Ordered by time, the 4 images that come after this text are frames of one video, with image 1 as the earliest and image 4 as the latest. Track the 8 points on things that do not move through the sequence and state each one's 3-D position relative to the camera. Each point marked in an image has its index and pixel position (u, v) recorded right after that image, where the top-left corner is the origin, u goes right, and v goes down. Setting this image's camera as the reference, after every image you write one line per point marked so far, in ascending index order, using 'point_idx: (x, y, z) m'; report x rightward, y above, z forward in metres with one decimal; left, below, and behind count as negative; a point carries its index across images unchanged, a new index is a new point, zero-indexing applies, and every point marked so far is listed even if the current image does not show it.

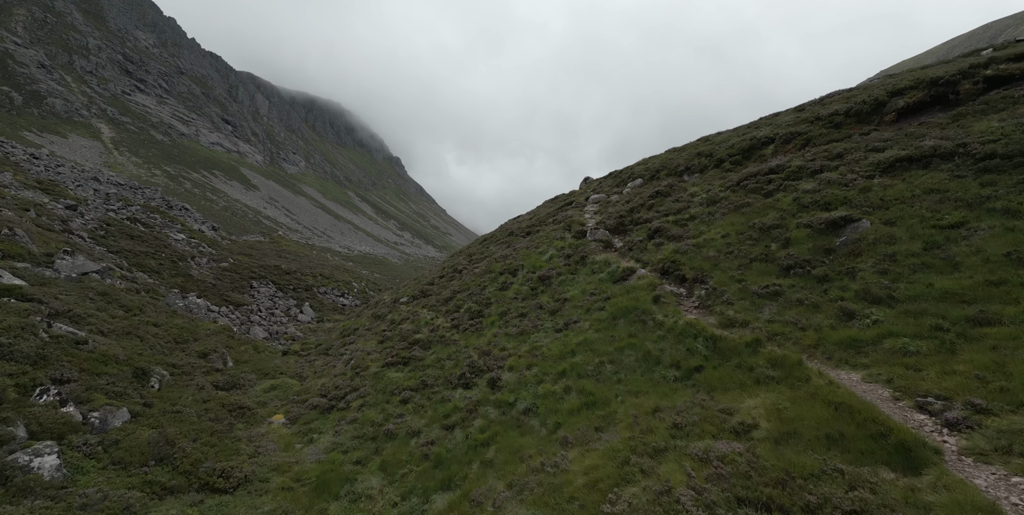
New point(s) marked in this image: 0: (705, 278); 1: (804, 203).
0: (+7.7, -0.8, +19.7) m
1: (+11.7, +2.2, +19.8) m
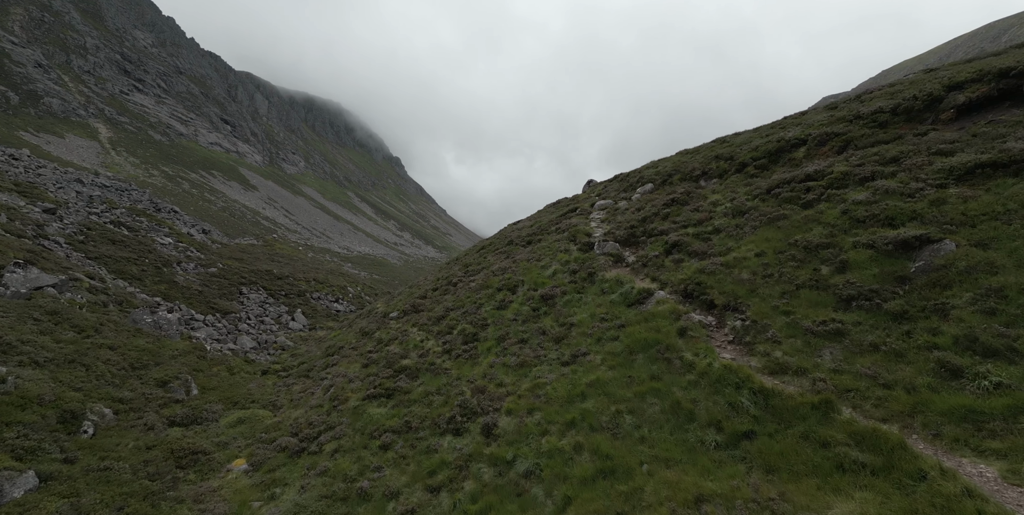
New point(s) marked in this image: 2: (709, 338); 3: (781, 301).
0: (+7.7, -1.6, +16.5) m
1: (+11.7, +1.4, +16.6) m
2: (+6.5, -2.7, +16.2) m
3: (+8.6, -1.5, +15.6) m
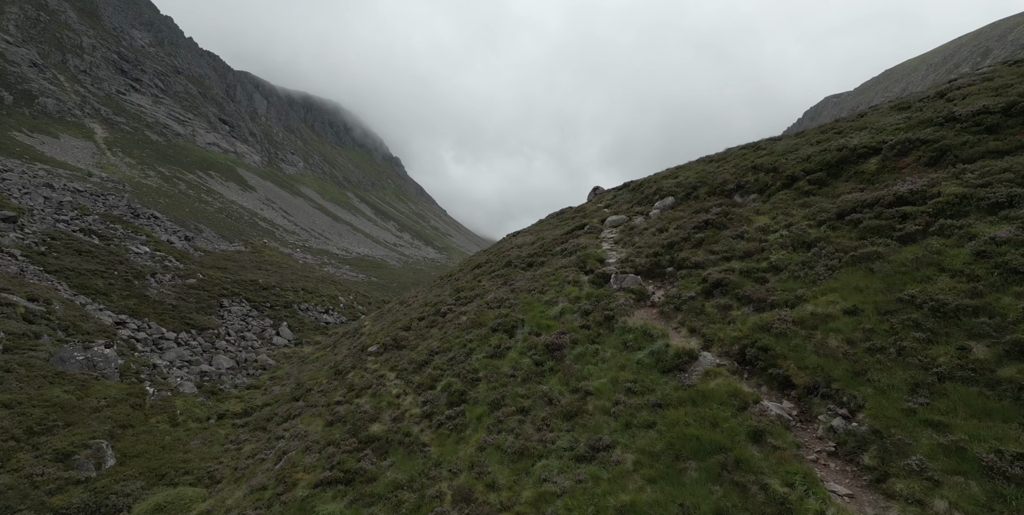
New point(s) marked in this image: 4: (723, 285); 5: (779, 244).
0: (+7.6, -3.2, +11.3) m
1: (+11.5, -0.2, +11.4) m
2: (+6.4, -4.2, +10.9) m
3: (+8.5, -3.0, +10.4) m
4: (+7.7, -1.0, +18.0) m
5: (+9.9, +0.5, +18.4) m
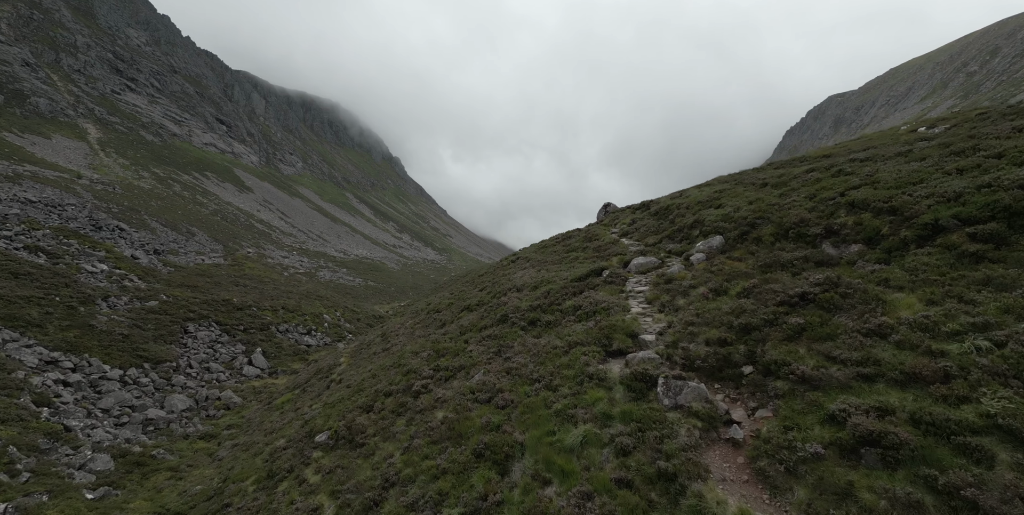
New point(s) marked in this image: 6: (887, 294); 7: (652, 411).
0: (+7.4, -5.9, +3.2) m
1: (+11.4, -3.0, +3.3) m
2: (+6.2, -7.0, +2.8) m
3: (+8.3, -5.8, +2.2) m
4: (+7.5, -3.8, +9.9) m
5: (+9.7, -2.3, +10.2) m
6: (+10.5, -1.0, +13.8) m
7: (+4.0, -4.2, +14.0) m
